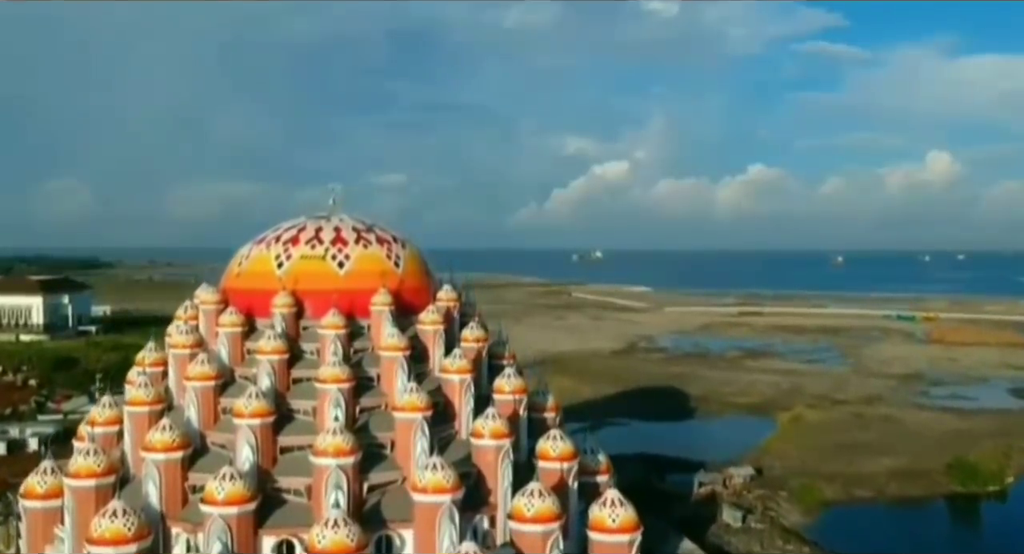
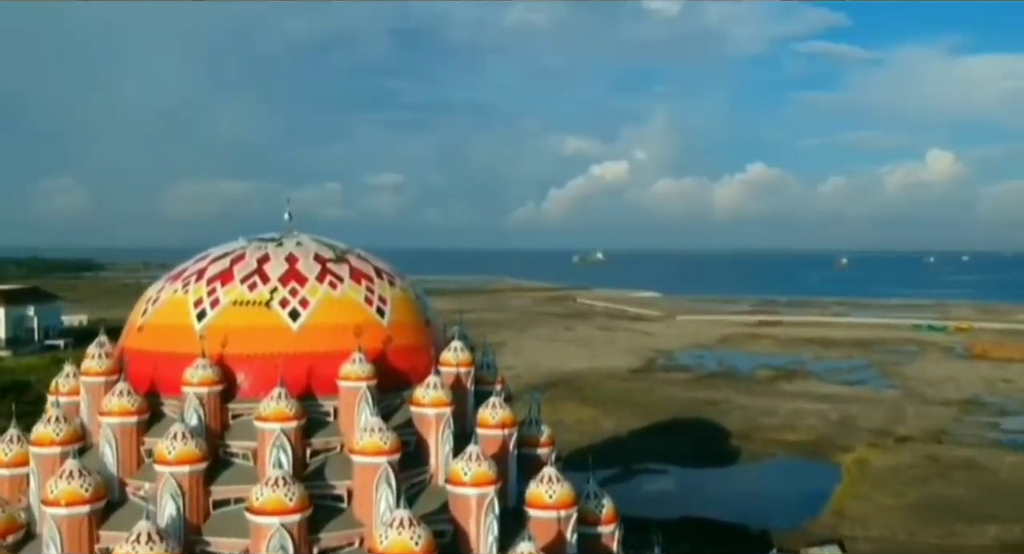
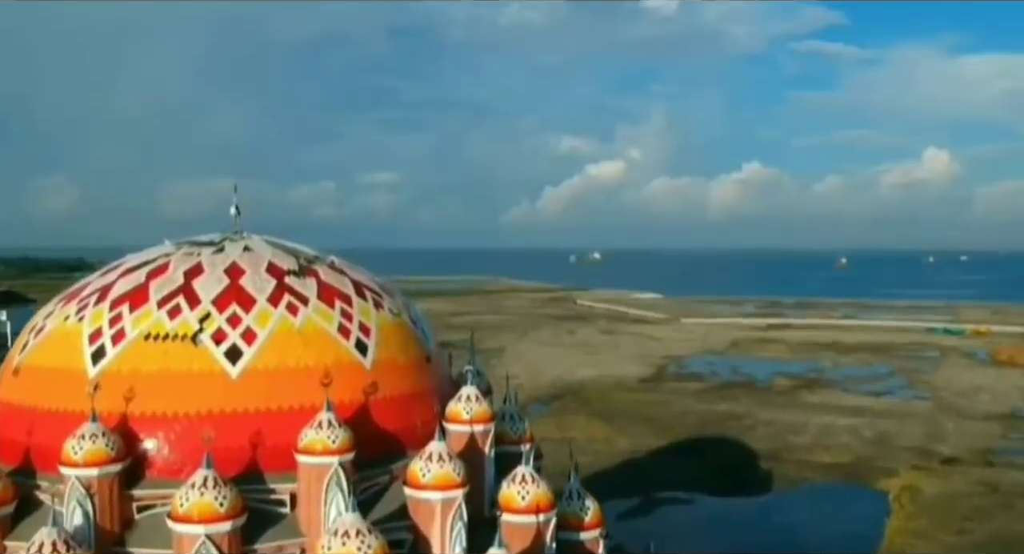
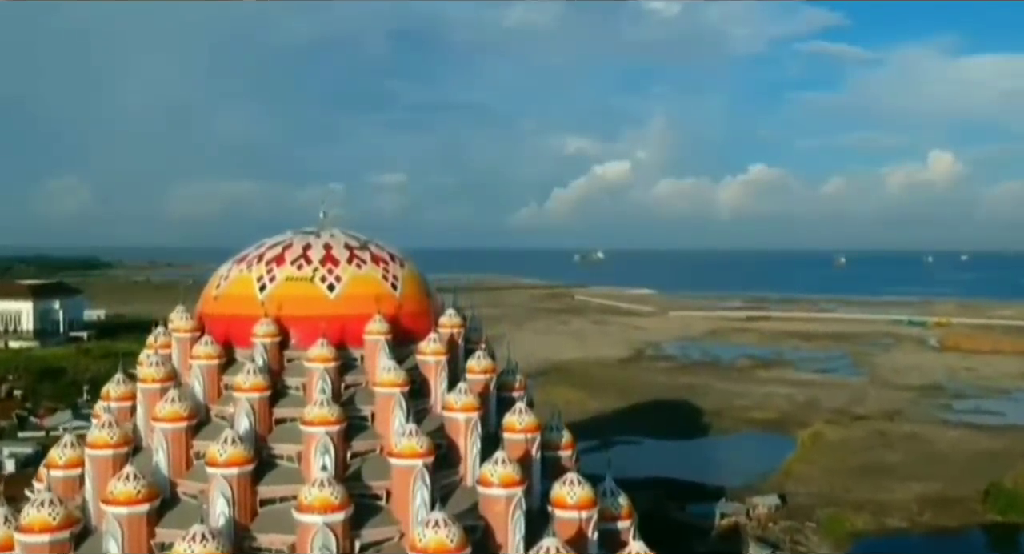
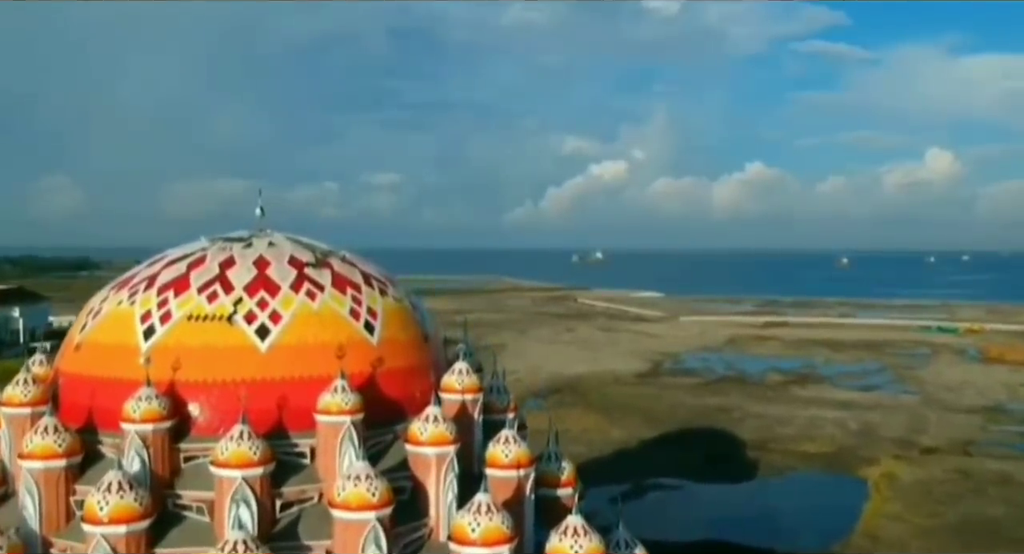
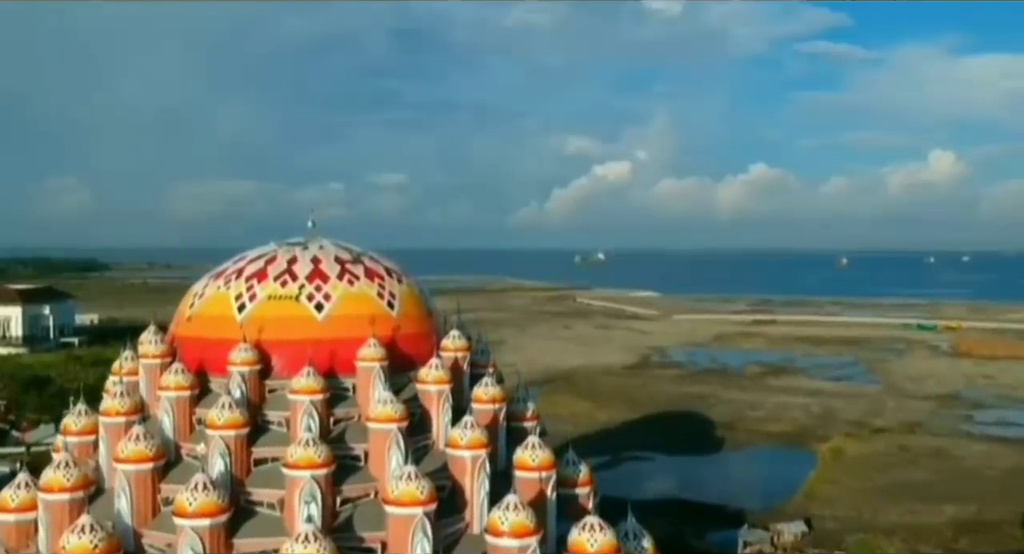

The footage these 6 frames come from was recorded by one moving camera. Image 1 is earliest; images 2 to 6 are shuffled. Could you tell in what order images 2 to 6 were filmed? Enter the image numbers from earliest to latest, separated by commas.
4, 6, 2, 5, 3
